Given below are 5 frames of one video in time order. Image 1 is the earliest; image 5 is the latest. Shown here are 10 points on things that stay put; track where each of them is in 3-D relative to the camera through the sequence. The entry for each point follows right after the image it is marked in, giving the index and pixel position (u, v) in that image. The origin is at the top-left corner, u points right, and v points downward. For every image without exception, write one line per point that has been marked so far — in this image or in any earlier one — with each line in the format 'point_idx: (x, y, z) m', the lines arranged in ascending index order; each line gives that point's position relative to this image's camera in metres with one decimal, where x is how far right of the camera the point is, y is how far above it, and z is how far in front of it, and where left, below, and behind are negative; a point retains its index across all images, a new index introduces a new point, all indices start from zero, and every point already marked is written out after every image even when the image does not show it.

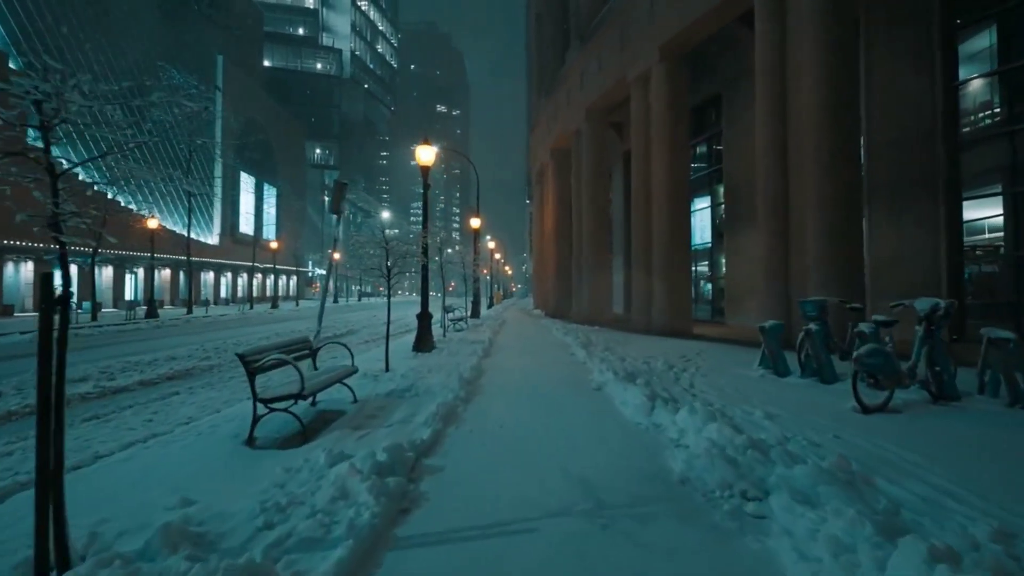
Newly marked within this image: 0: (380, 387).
0: (-1.9, -1.4, +8.9) m
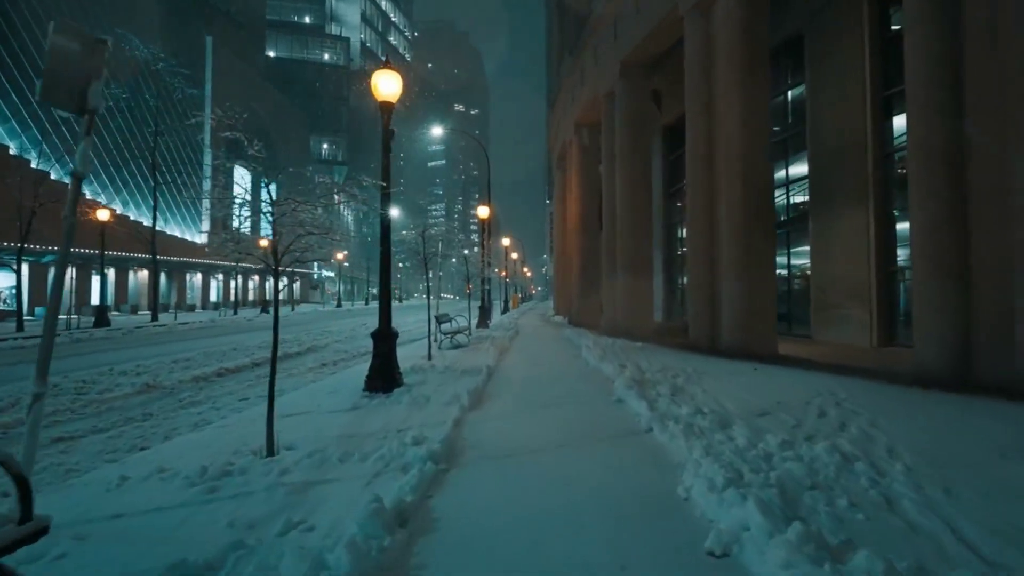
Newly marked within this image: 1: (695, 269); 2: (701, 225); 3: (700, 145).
0: (-1.9, -1.4, +3.6) m
1: (+4.5, +0.4, +15.3) m
2: (+4.6, +1.5, +15.1) m
3: (+4.5, +3.5, +15.2) m
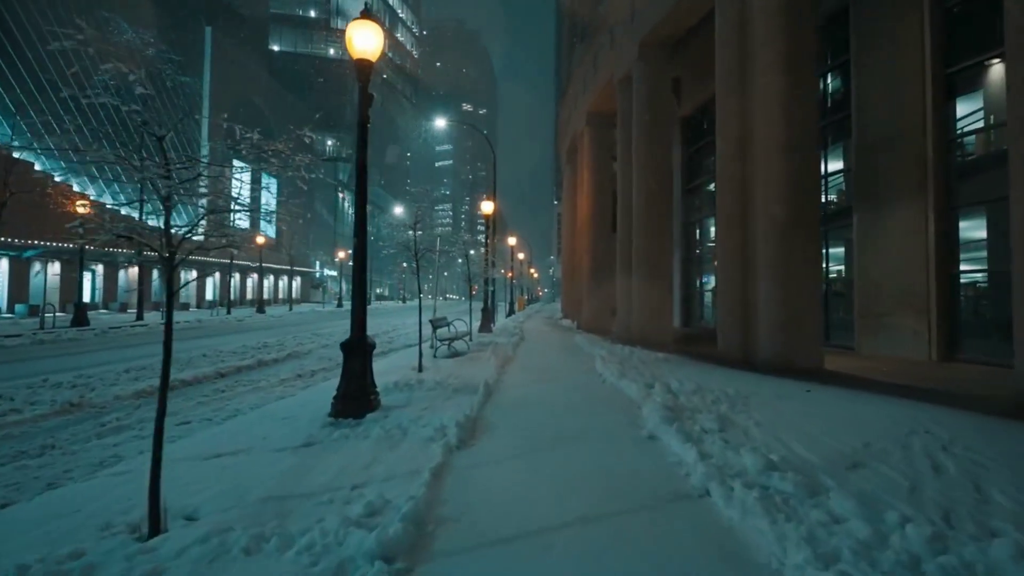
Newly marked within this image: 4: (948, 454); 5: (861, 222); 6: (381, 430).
0: (-2.0, -1.4, +1.8) m
1: (+4.6, +0.3, +13.5) m
2: (+4.7, +1.4, +13.3) m
3: (+4.7, +3.4, +13.3) m
4: (+3.8, -1.4, +5.4) m
5: (+8.1, +1.5, +14.5) m
6: (-1.4, -1.5, +6.6) m
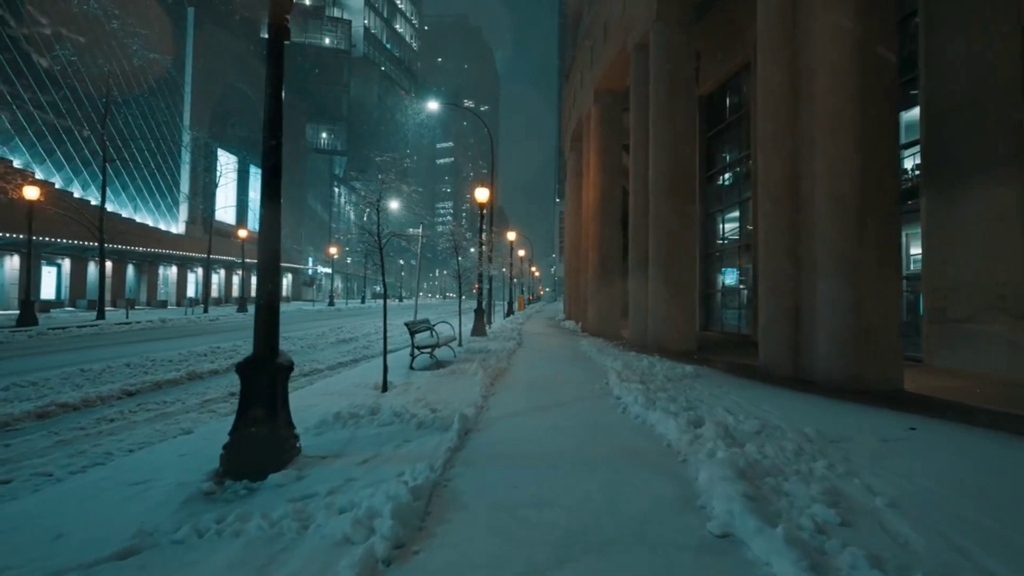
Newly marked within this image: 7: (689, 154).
0: (-2.1, -1.4, -0.7) m
1: (+4.5, +0.4, +10.9) m
2: (+4.6, +1.5, +10.7) m
3: (+4.6, +3.4, +10.7) m
4: (+3.6, -1.4, +2.8) m
5: (+8.0, +1.5, +11.9) m
6: (-1.5, -1.4, +4.0) m
7: (+4.8, +3.6, +16.8) m
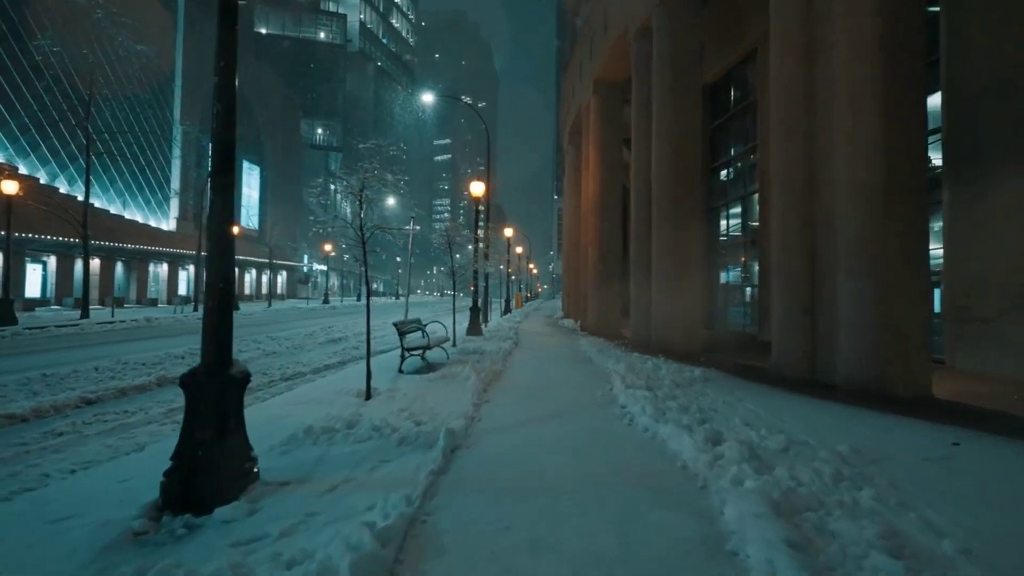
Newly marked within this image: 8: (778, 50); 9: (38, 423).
0: (-2.2, -1.4, -1.5) m
1: (+4.4, +0.4, +10.2) m
2: (+4.5, +1.5, +10.0) m
3: (+4.5, +3.4, +10.0) m
4: (+3.6, -1.4, +2.1) m
5: (+7.9, +1.6, +11.2) m
6: (-1.6, -1.4, +3.3) m
7: (+4.7, +3.6, +16.1) m
8: (+4.4, +4.0, +10.3) m
9: (-5.4, -1.5, +7.1) m
